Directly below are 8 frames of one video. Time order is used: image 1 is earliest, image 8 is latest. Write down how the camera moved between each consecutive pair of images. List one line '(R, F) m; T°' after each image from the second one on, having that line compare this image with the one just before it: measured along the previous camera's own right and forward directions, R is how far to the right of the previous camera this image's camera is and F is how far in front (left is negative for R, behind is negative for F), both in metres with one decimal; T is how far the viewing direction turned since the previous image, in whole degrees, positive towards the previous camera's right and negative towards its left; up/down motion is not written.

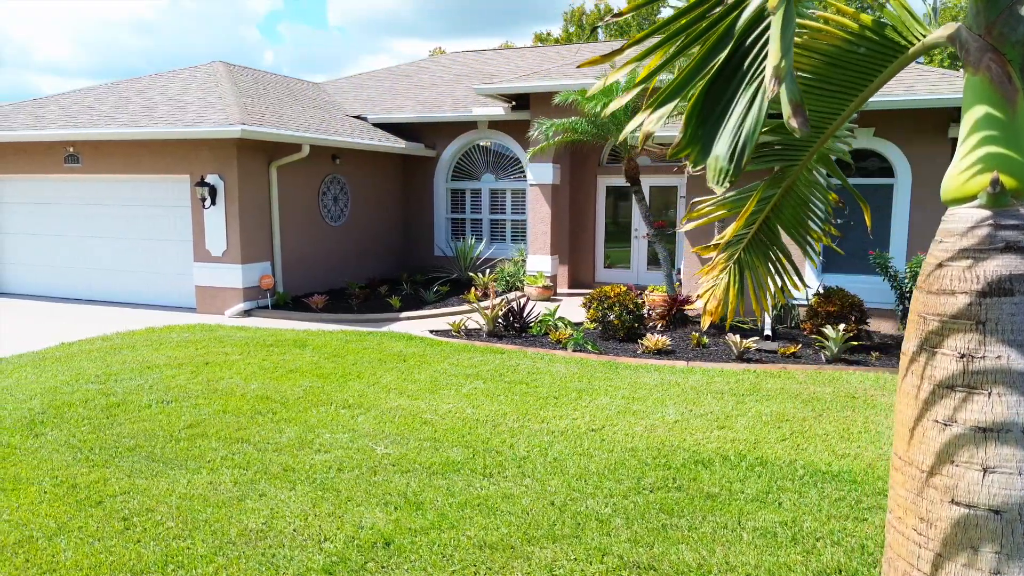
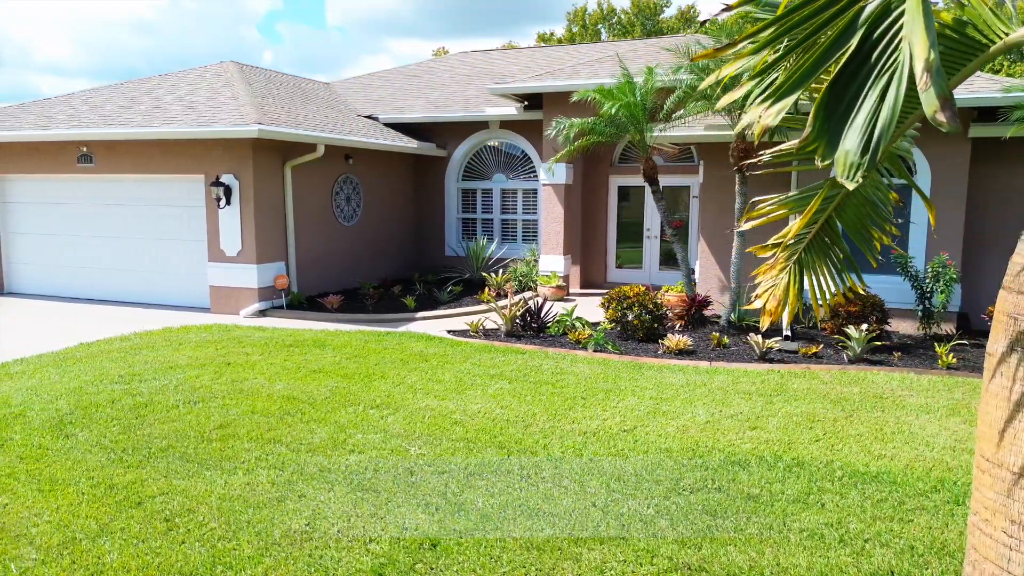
(-0.2, 0.0) m; 0°
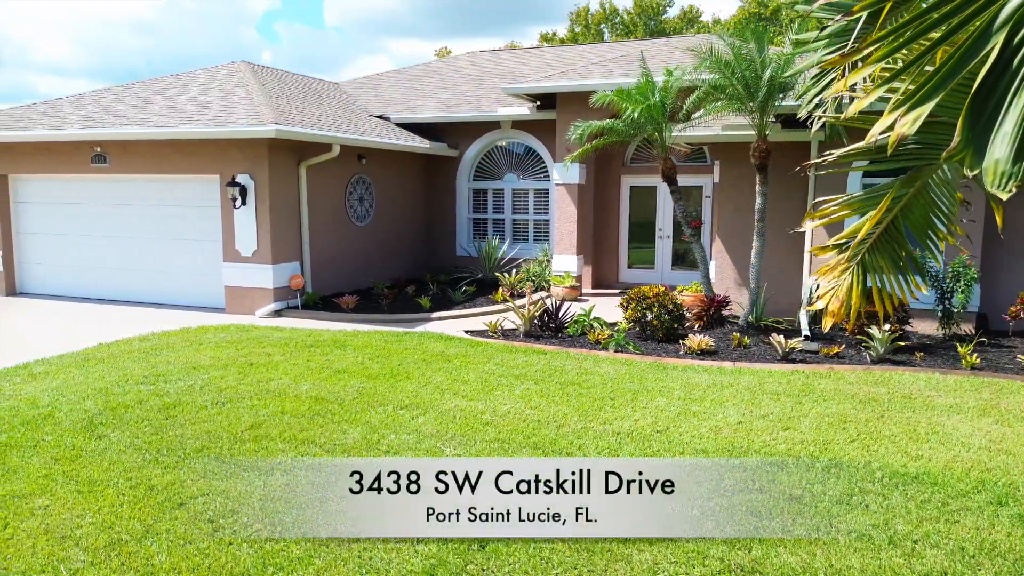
(-0.3, 0.0) m; 0°
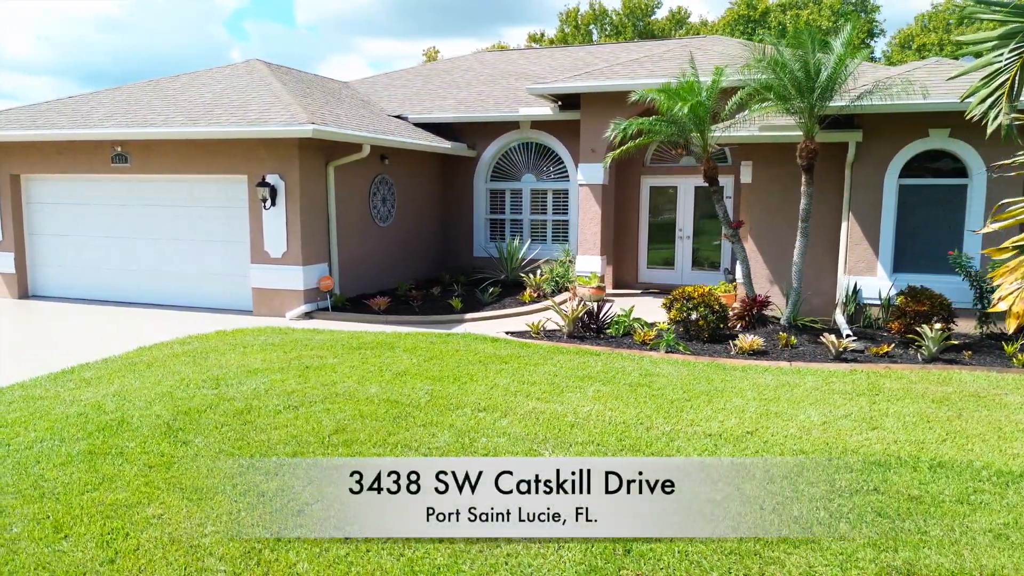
(-0.8, +0.1) m; +2°
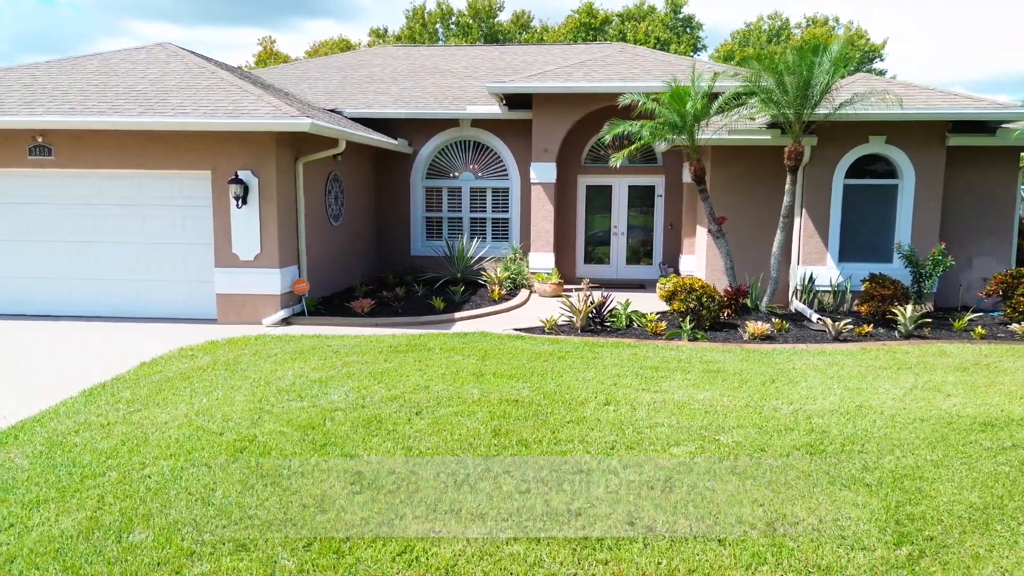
(-2.5, +0.2) m; +14°
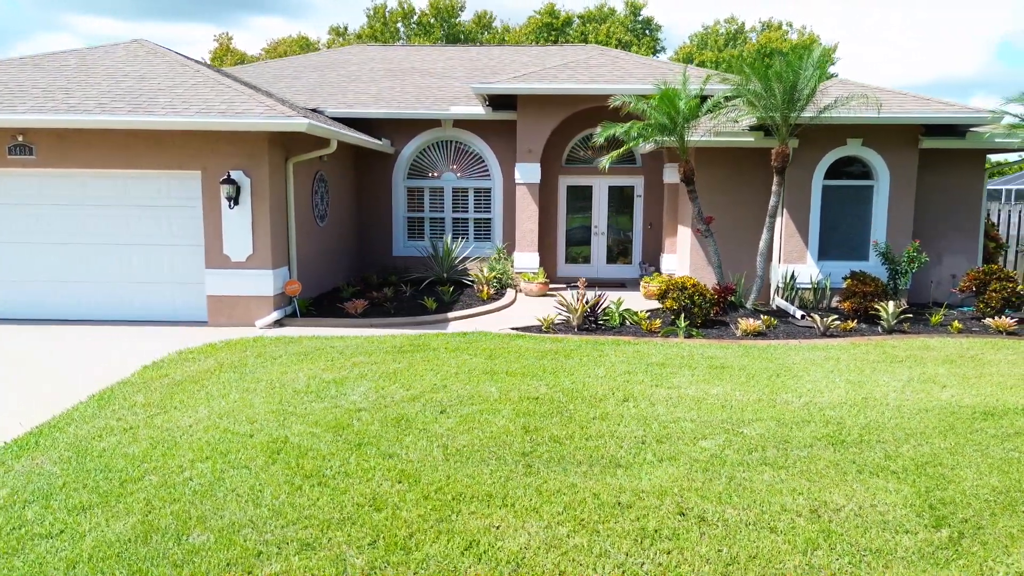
(-0.5, -0.1) m; +3°
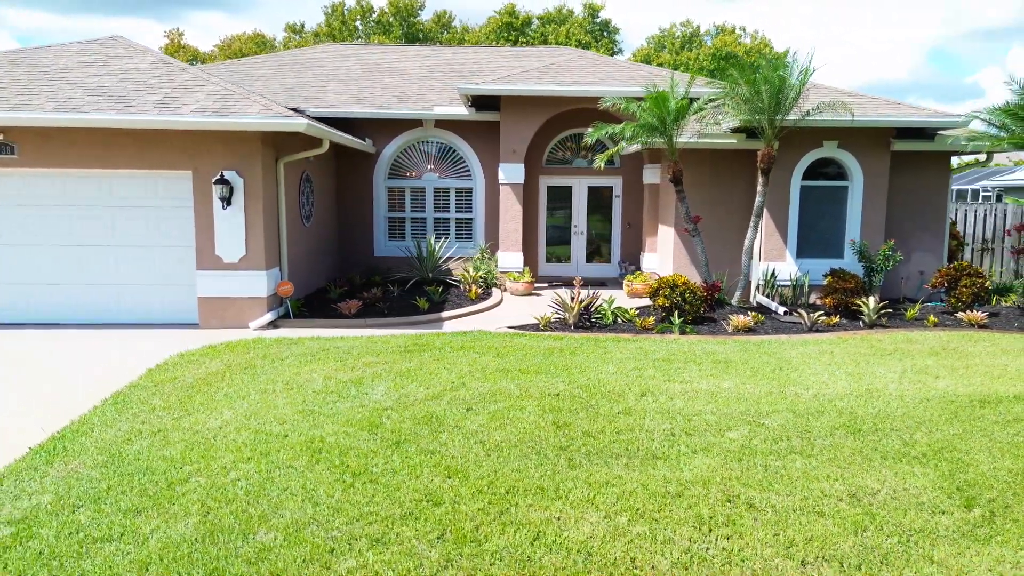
(-0.6, -0.1) m; +4°
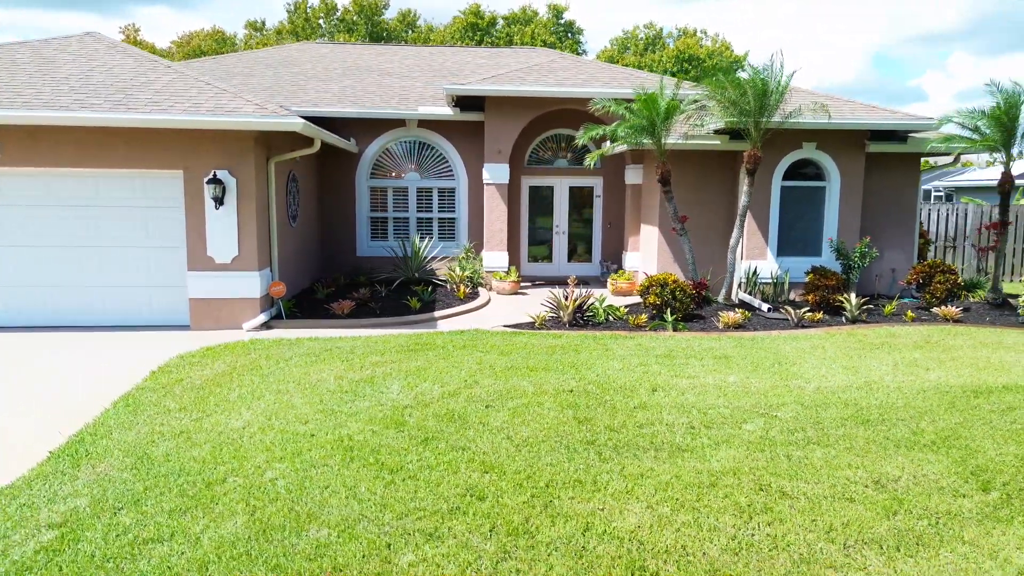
(-0.5, -0.1) m; +3°
